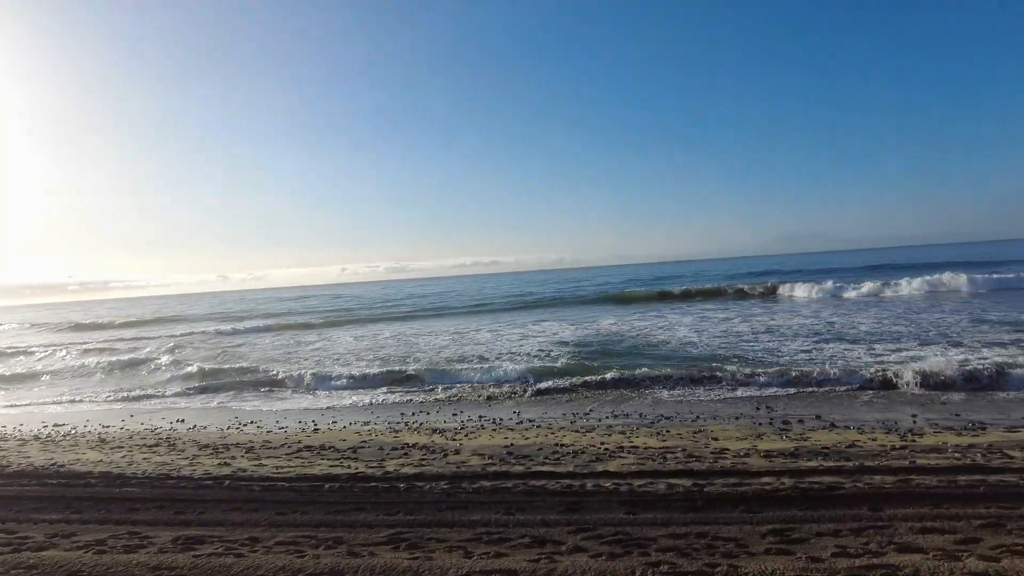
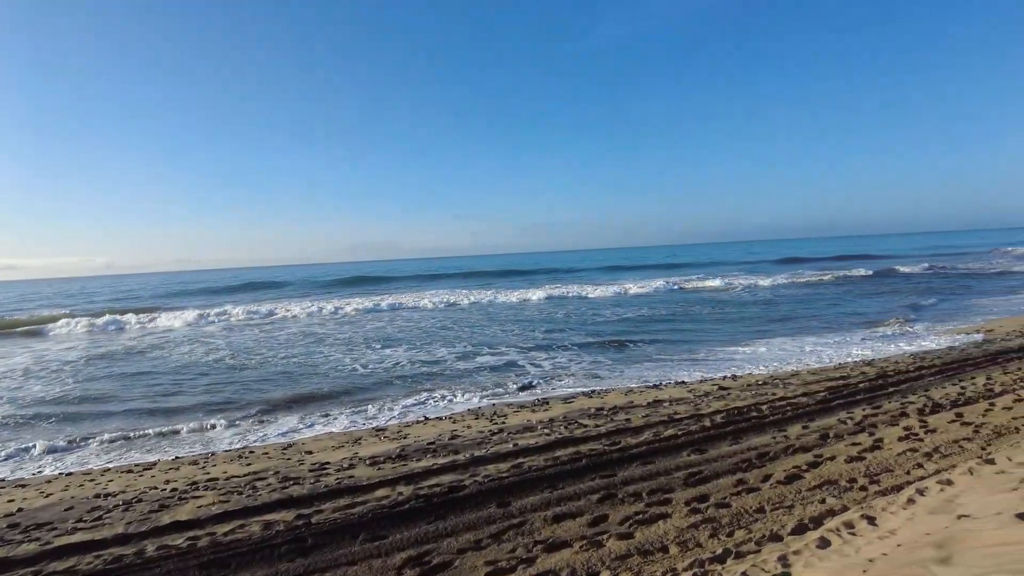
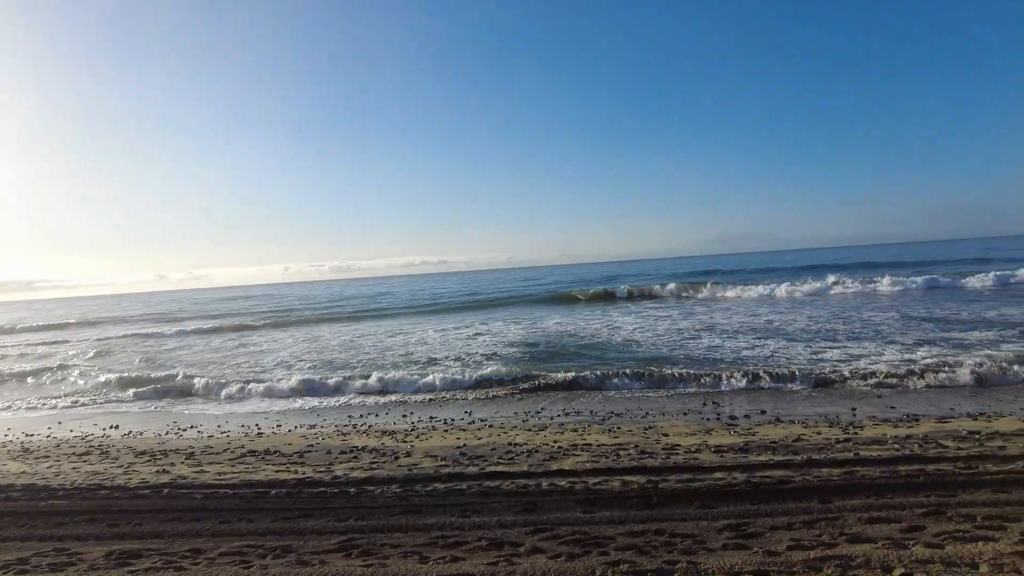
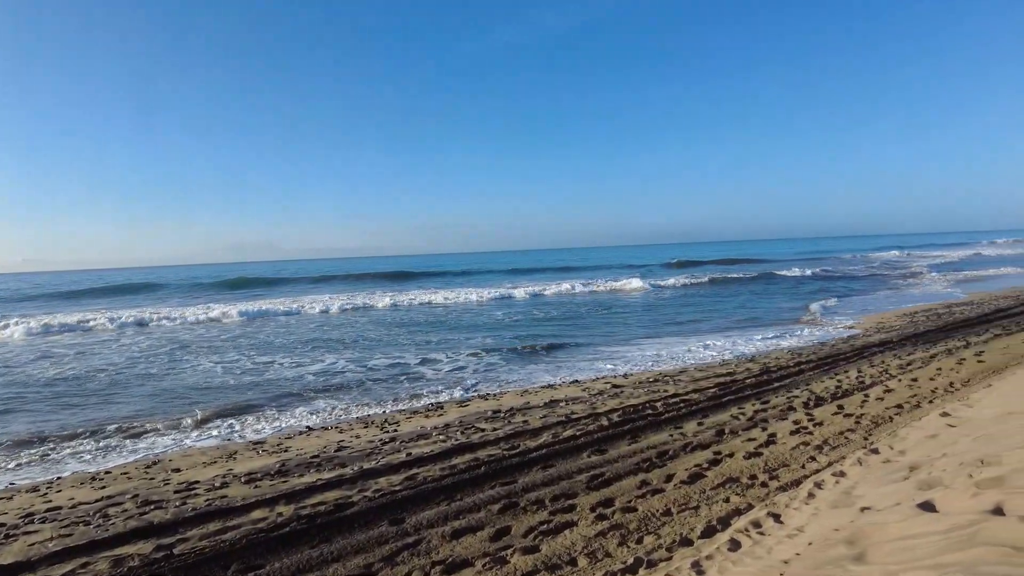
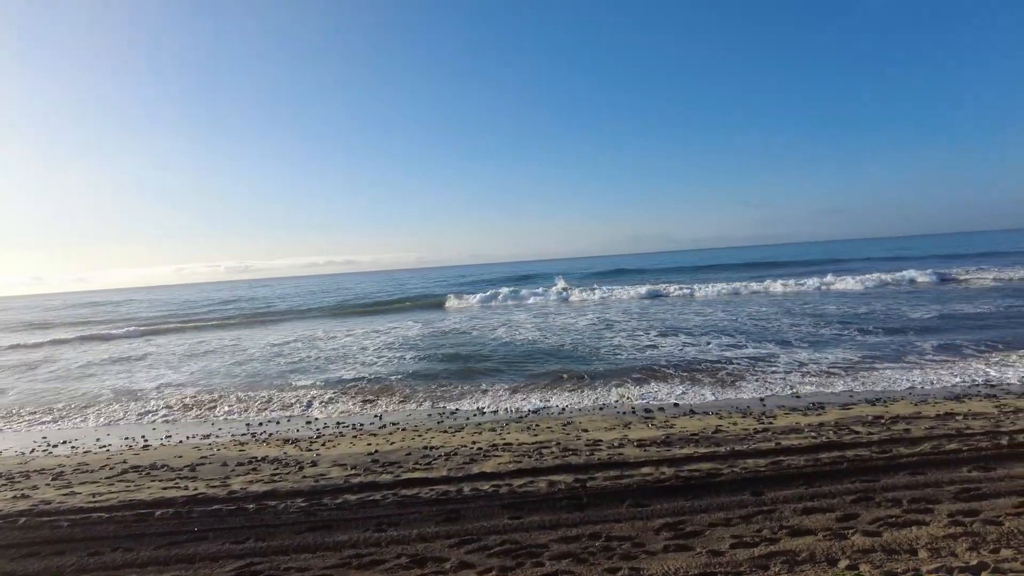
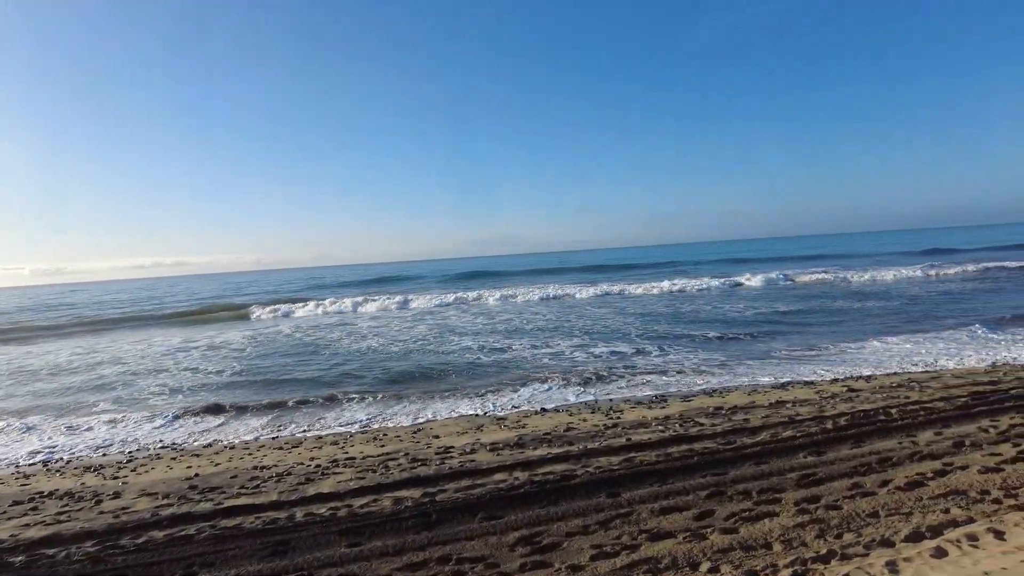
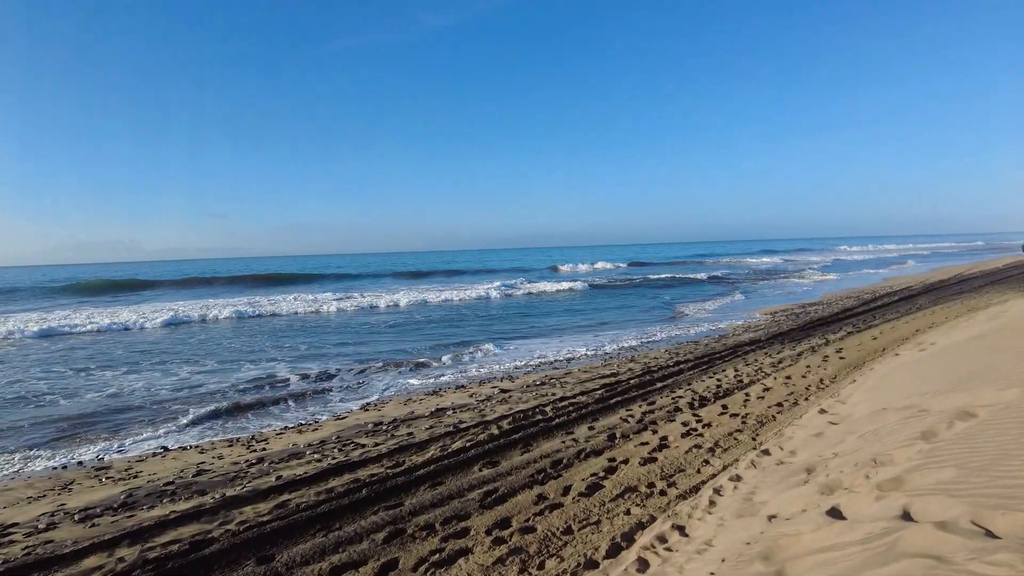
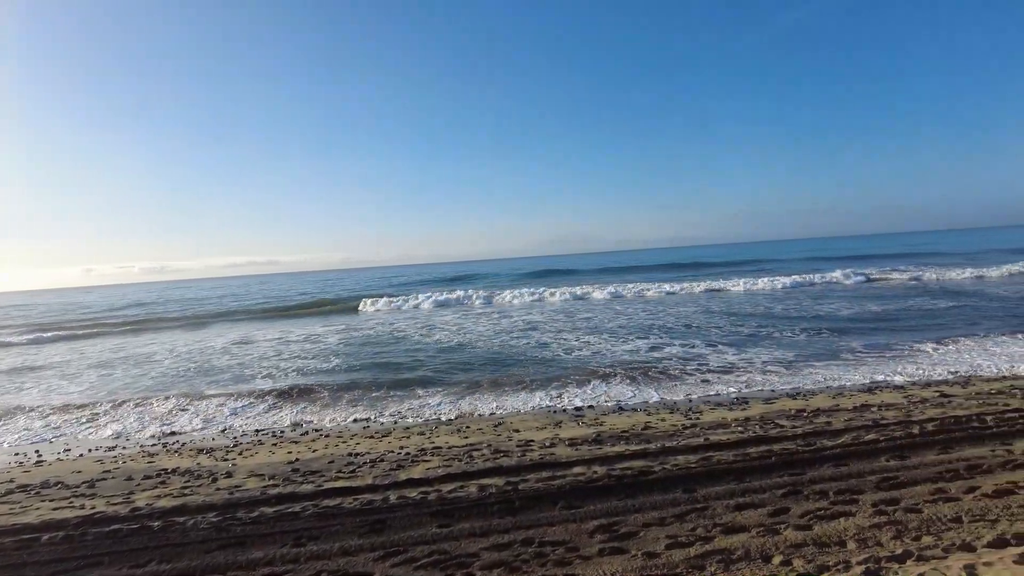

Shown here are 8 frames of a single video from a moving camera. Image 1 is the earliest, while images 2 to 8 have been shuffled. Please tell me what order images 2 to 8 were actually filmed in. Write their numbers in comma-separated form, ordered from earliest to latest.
3, 5, 8, 6, 2, 4, 7
